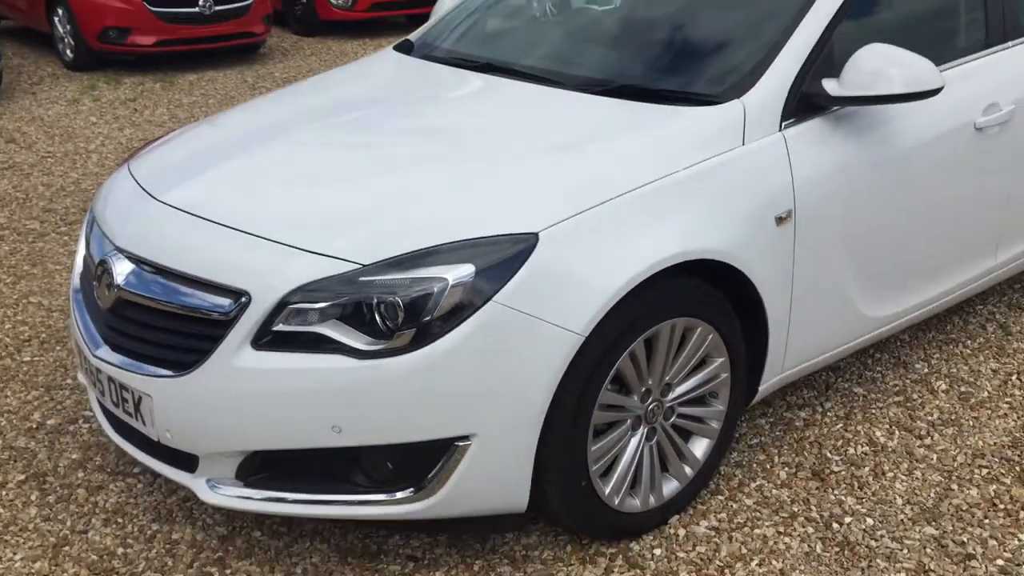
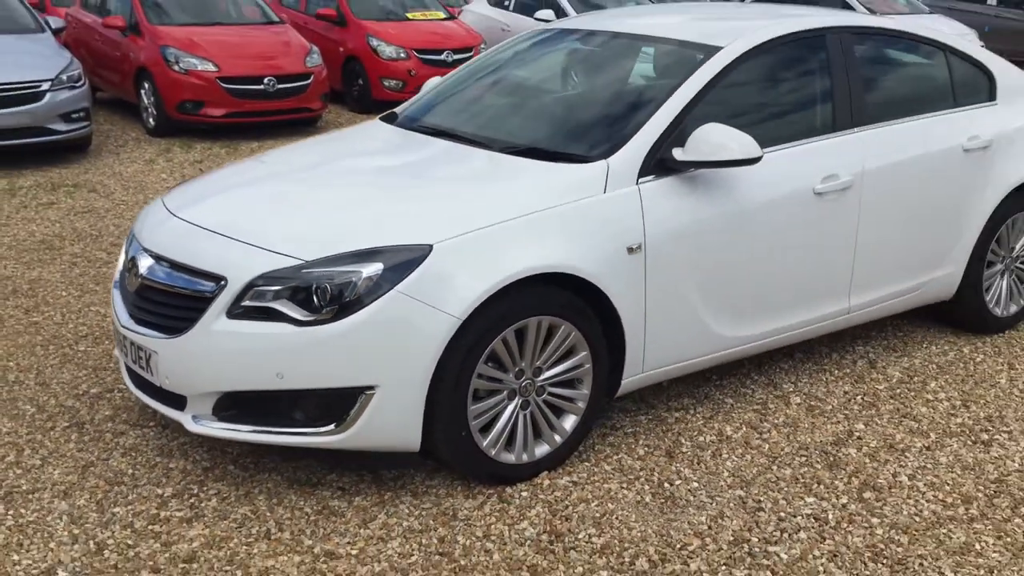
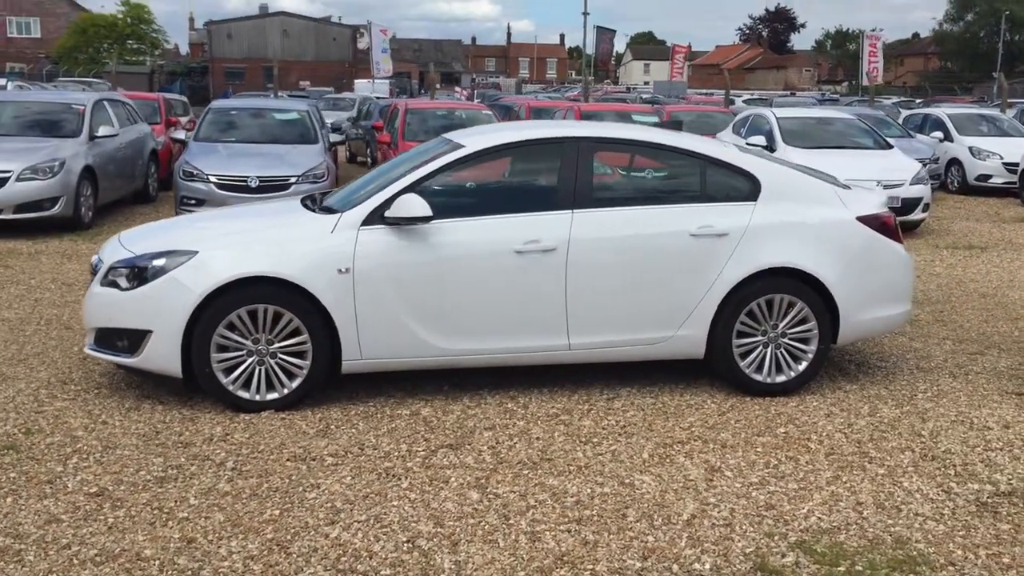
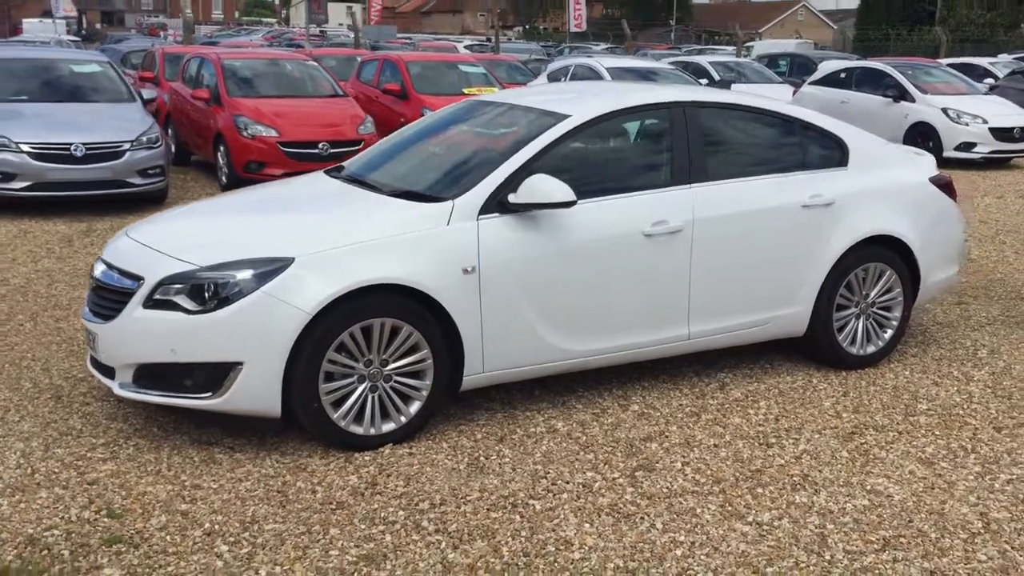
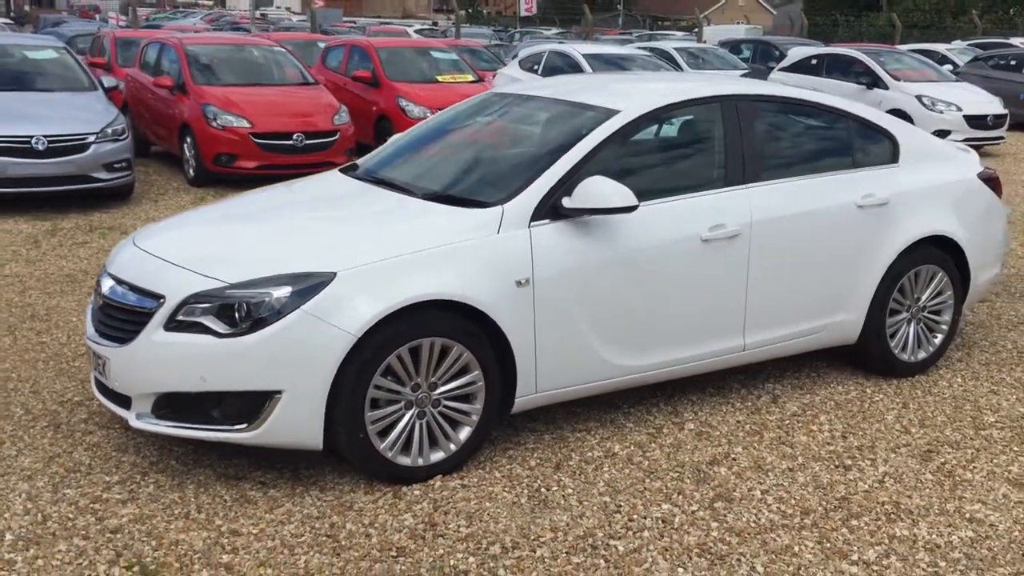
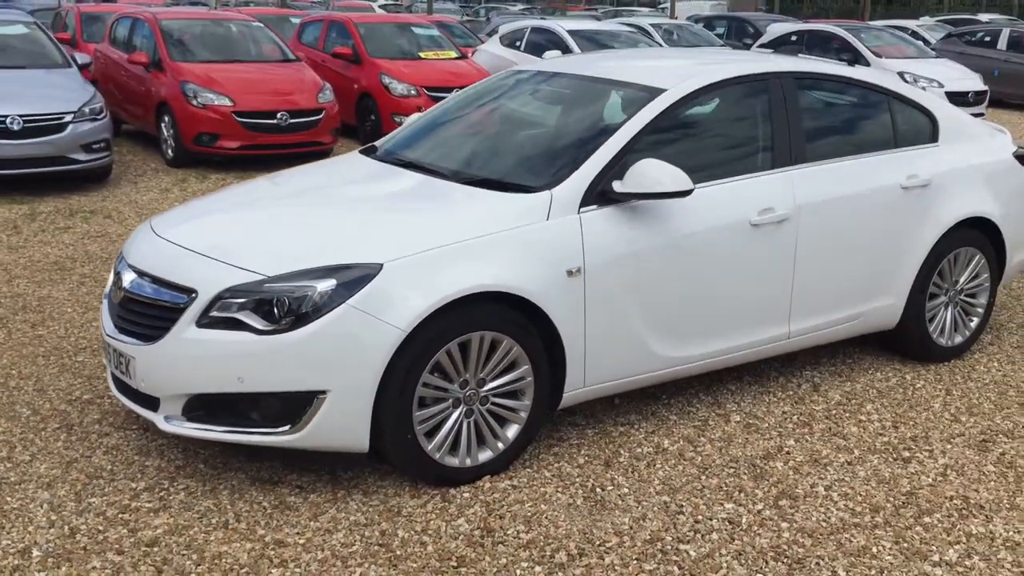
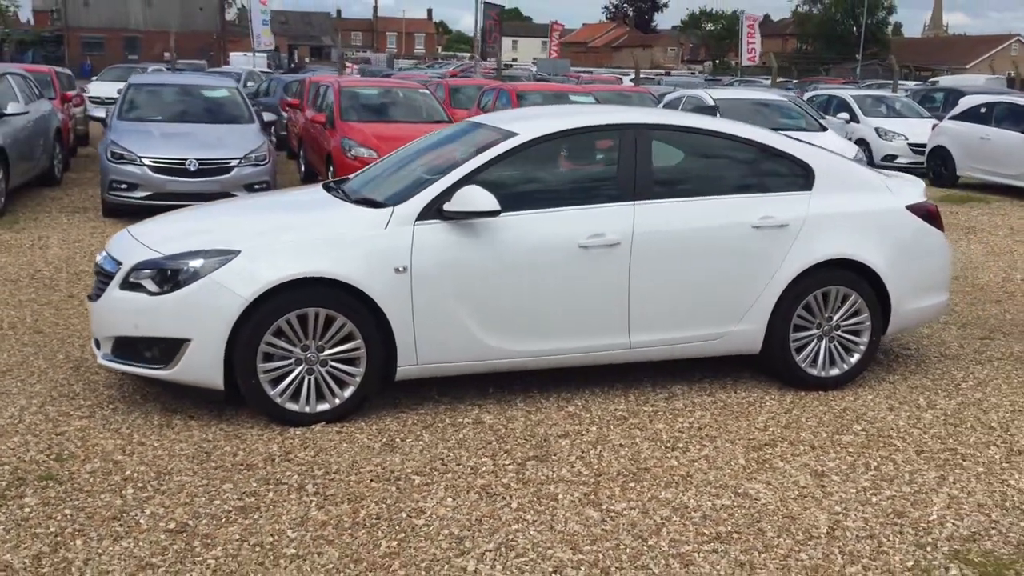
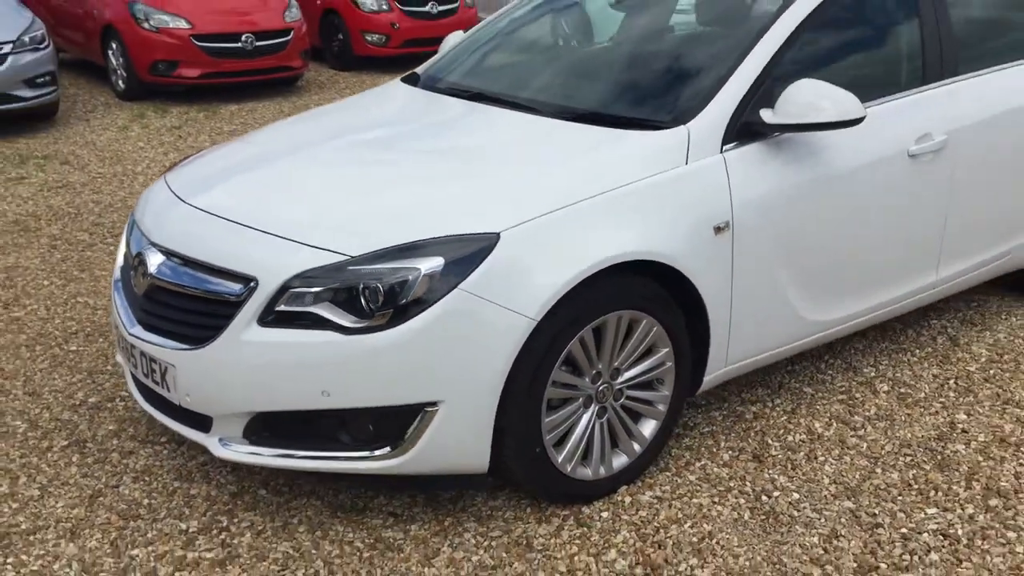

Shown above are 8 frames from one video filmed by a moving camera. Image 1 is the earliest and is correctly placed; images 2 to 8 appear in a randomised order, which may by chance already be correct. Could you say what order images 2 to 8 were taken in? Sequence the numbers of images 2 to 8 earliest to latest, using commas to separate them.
8, 2, 6, 5, 4, 7, 3
